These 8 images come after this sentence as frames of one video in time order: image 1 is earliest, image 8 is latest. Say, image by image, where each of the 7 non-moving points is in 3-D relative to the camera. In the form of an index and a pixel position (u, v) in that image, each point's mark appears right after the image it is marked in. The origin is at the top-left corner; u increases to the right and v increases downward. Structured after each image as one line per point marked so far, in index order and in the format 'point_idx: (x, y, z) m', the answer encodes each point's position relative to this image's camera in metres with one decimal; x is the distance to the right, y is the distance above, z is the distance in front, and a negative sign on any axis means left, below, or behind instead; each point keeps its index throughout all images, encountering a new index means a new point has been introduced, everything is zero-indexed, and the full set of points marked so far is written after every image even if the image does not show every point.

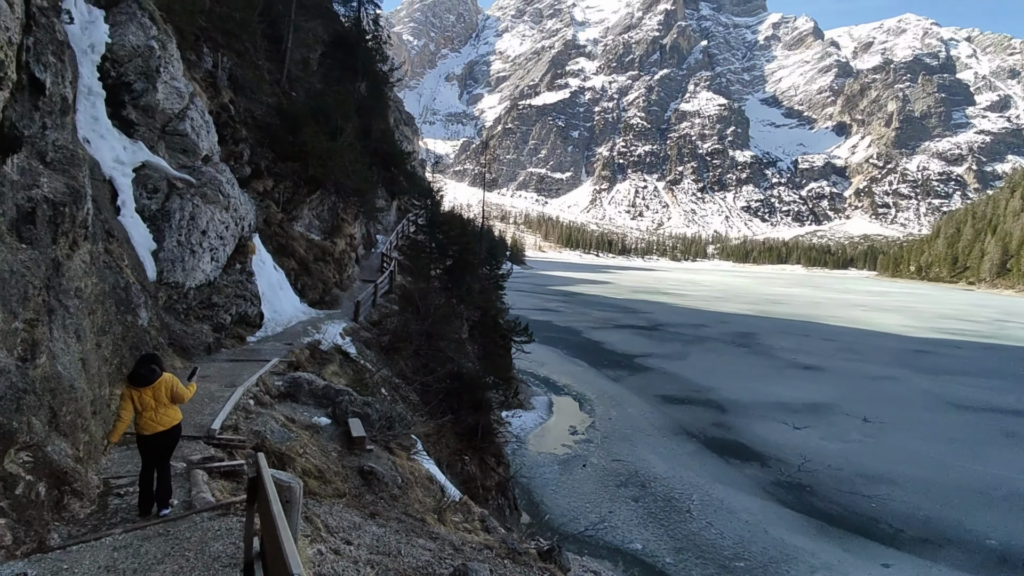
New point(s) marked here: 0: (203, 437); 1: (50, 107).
0: (-4.3, -2.1, +8.1) m
1: (-6.7, +2.6, +8.6) m
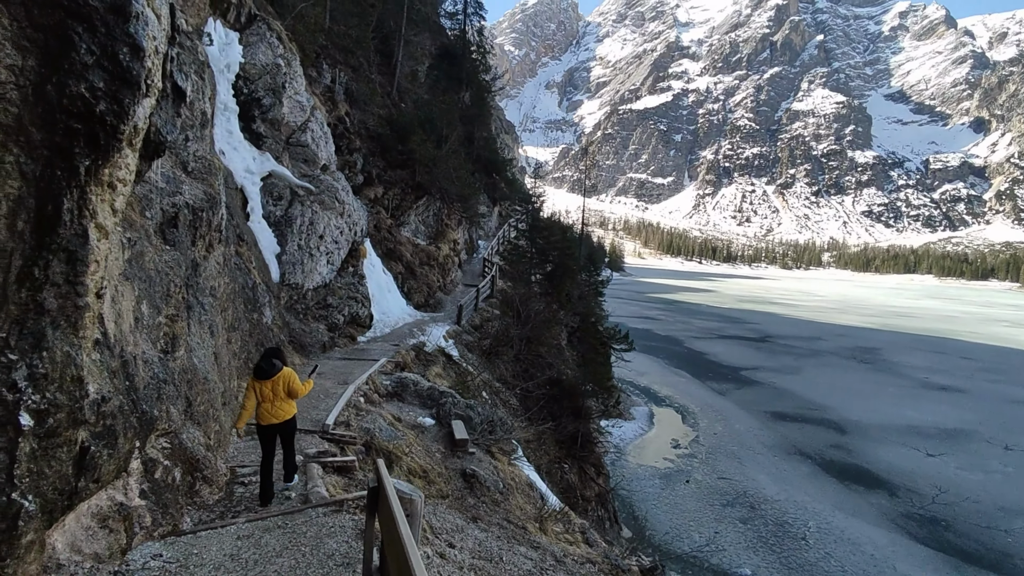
0: (-2.8, -2.1, +8.4) m
1: (-5.1, +2.6, +9.3) m
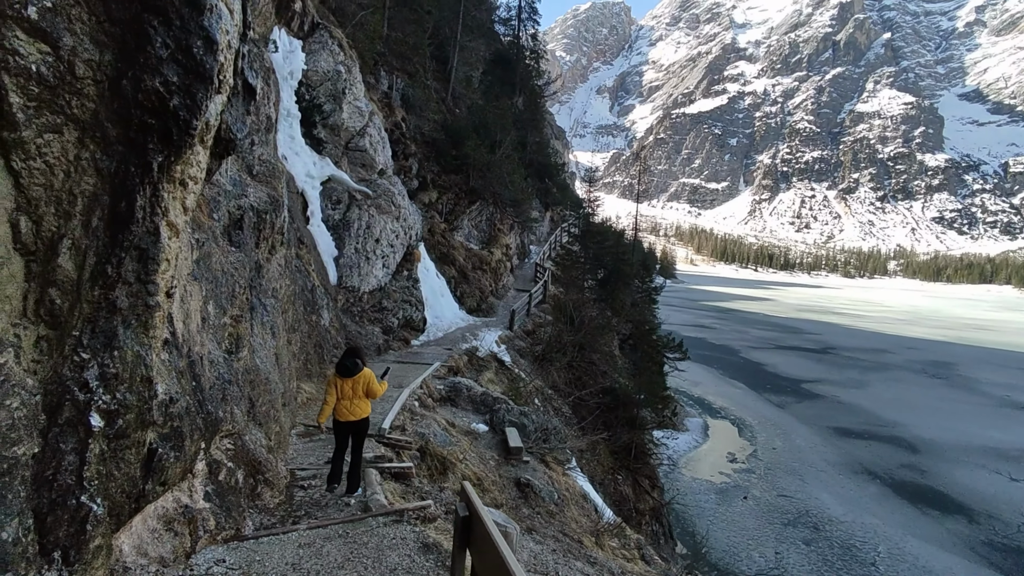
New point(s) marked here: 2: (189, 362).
0: (-2.0, -2.1, +8.4) m
1: (-4.1, +2.6, +9.5) m
2: (-2.3, -0.5, +4.1) m
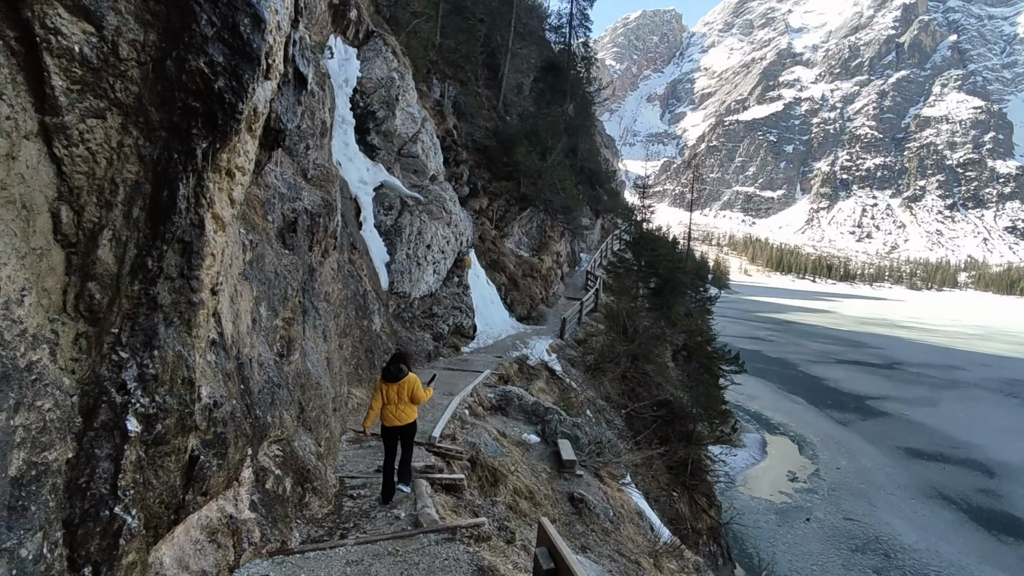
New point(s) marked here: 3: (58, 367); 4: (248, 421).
0: (-1.2, -2.2, +8.2) m
1: (-3.2, +2.6, +9.5) m
2: (-1.8, -0.5, +3.9) m
3: (-2.0, -0.4, +2.6) m
4: (-1.7, -0.9, +3.8) m
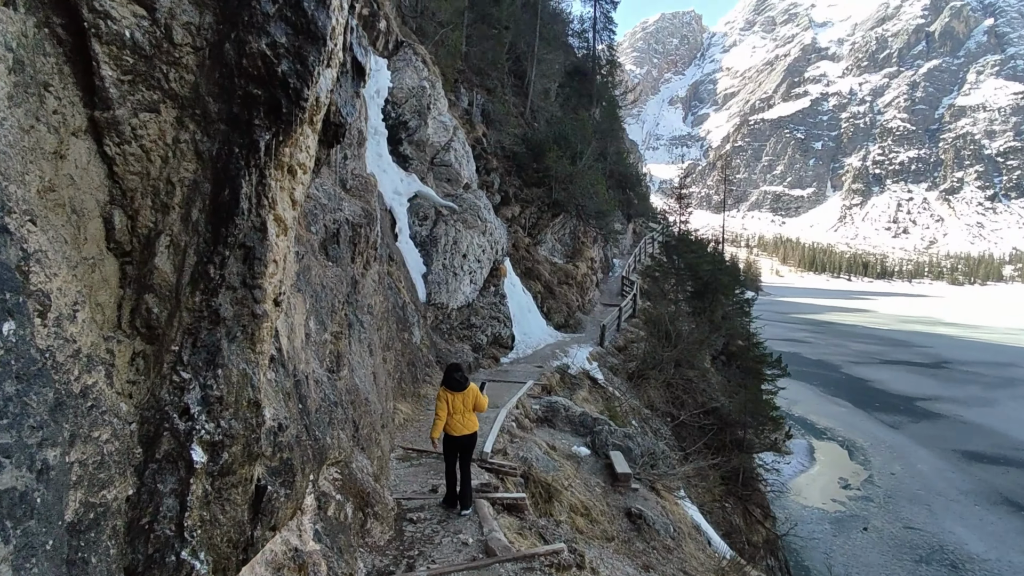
0: (-0.5, -2.3, +7.8) m
1: (-2.6, +2.4, +9.4) m
2: (-1.3, -0.6, +3.7) m
3: (-1.6, -0.4, +2.3) m
4: (-1.2, -0.9, +3.5) m
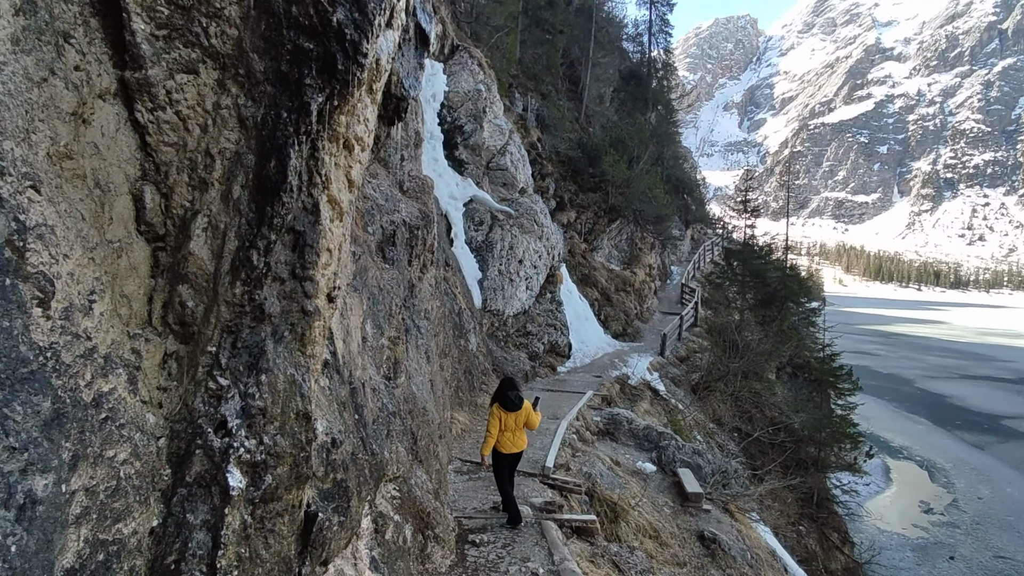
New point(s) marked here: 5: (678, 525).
0: (+0.3, -2.3, +7.4) m
1: (-1.6, +2.3, +9.1) m
2: (-0.9, -0.6, +3.3) m
3: (-1.3, -0.4, +2.0) m
4: (-0.8, -0.9, +3.2) m
5: (+2.3, -3.4, +8.3) m
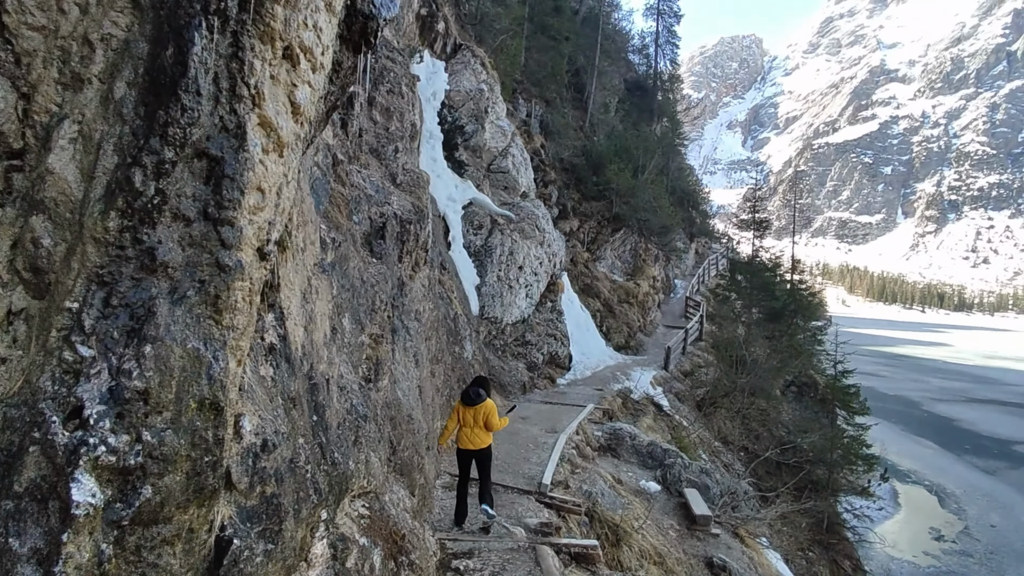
0: (+0.2, -2.3, +6.8) m
1: (-1.6, +2.3, +8.6) m
2: (-0.9, -0.4, +2.7) m
3: (-1.3, -0.2, +1.5) m
4: (-0.8, -0.8, +2.6) m
5: (+2.3, -3.4, +7.7) m
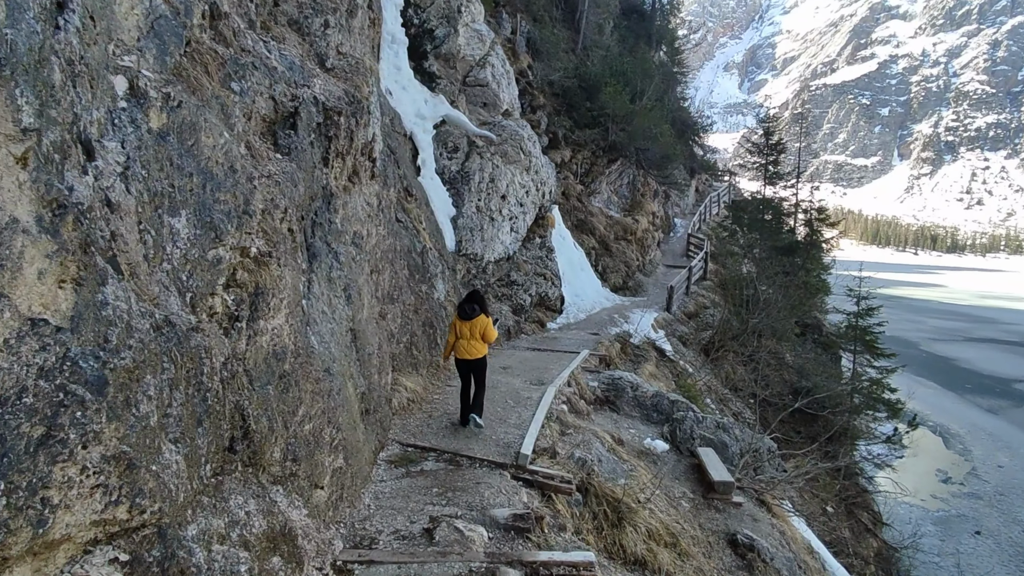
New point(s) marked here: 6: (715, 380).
0: (0.0, -1.5, +5.2) m
1: (-2.0, +3.2, +6.6) m
2: (-1.2, 0.0, +1.0) m
3: (-1.6, +0.1, -0.3) m
4: (-1.1, -0.4, +0.9) m
5: (+2.0, -2.5, +6.2) m
6: (+4.5, -2.0, +12.8) m
